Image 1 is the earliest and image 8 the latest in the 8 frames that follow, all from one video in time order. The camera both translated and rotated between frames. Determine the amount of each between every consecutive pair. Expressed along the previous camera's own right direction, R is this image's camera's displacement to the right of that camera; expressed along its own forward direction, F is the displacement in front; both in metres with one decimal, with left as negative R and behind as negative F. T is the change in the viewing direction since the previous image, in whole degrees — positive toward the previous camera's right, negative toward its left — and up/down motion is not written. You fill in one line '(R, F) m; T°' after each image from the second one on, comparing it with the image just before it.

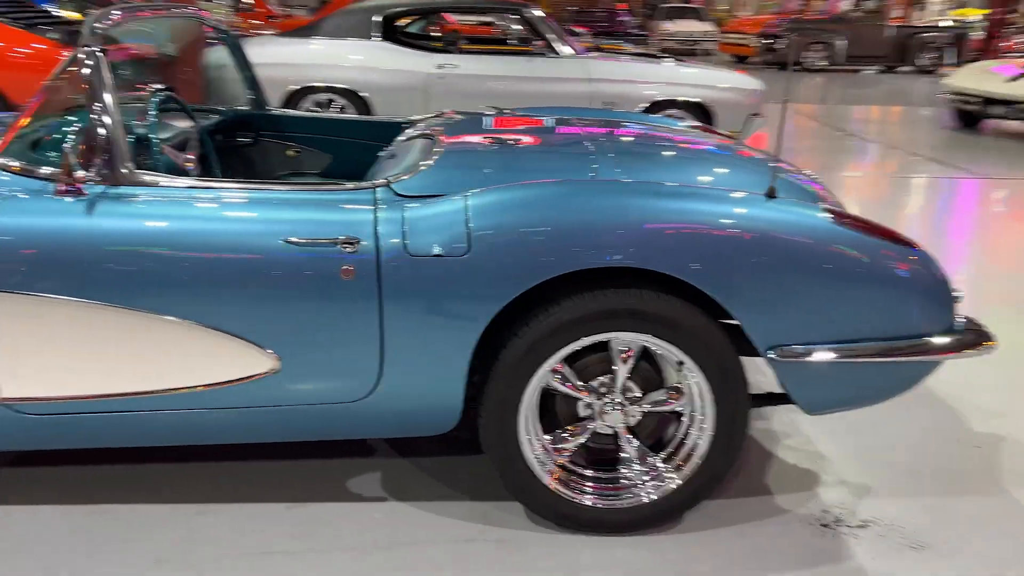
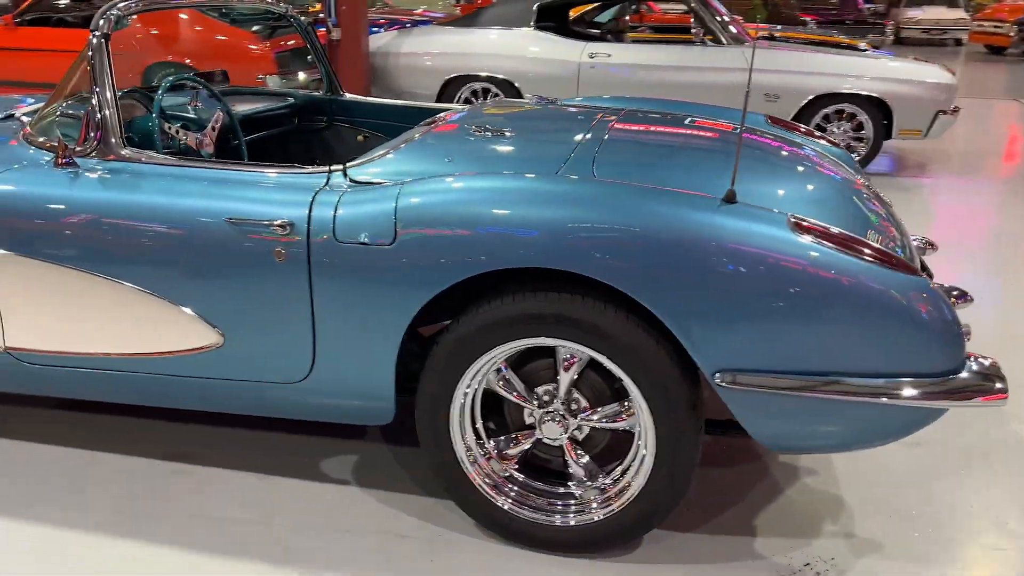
(+0.6, +0.2) m; -15°
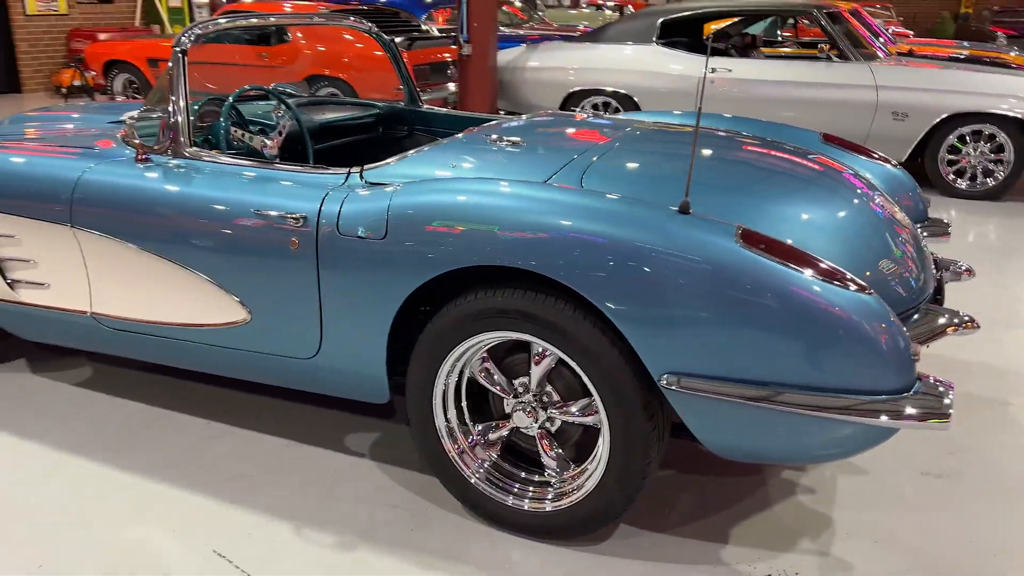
(+0.4, -0.1) m; -11°
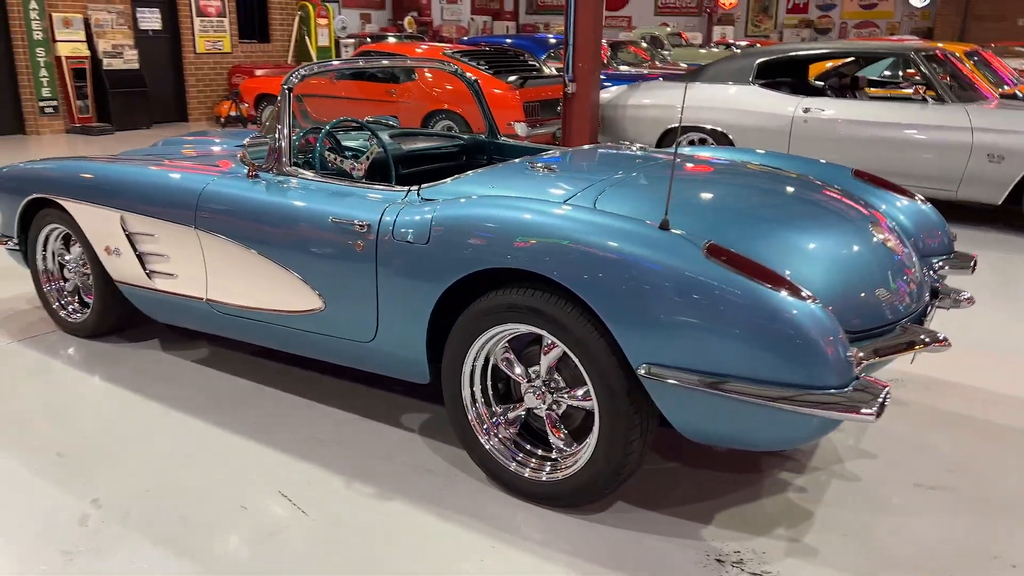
(+0.3, -0.3) m; -9°
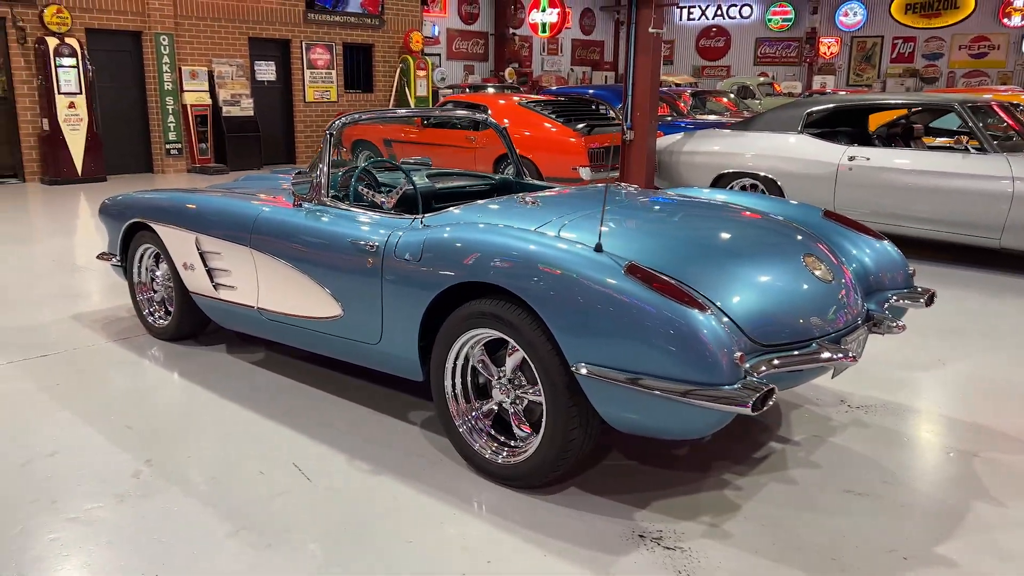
(+0.4, -0.4) m; -7°
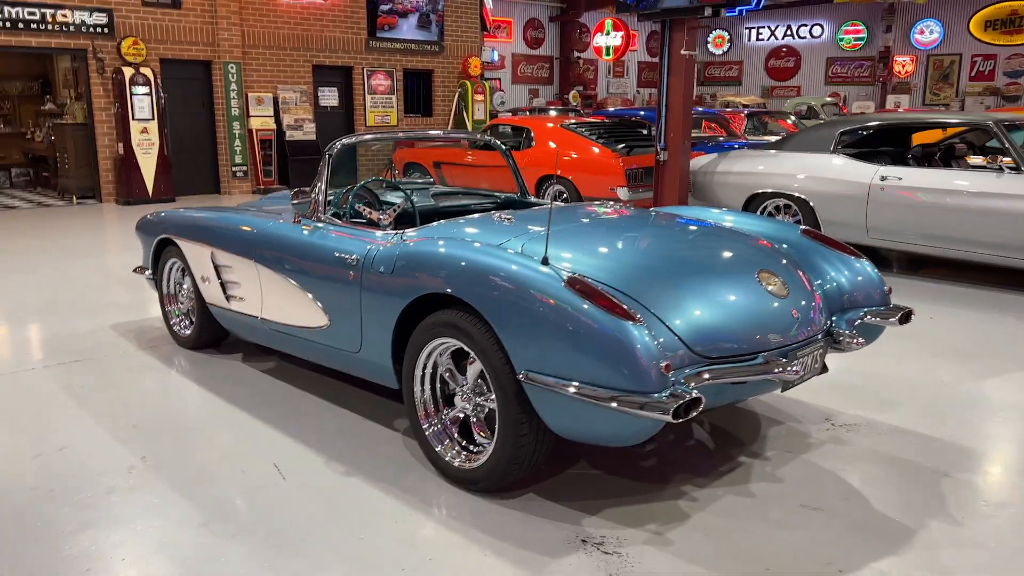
(+0.4, -0.1) m; -5°
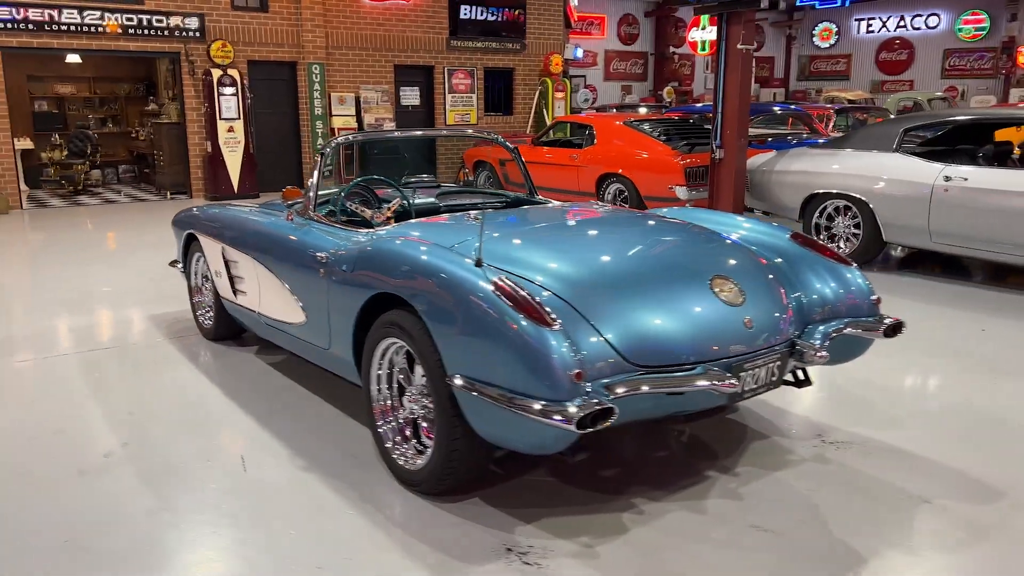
(+0.5, +0.1) m; -7°
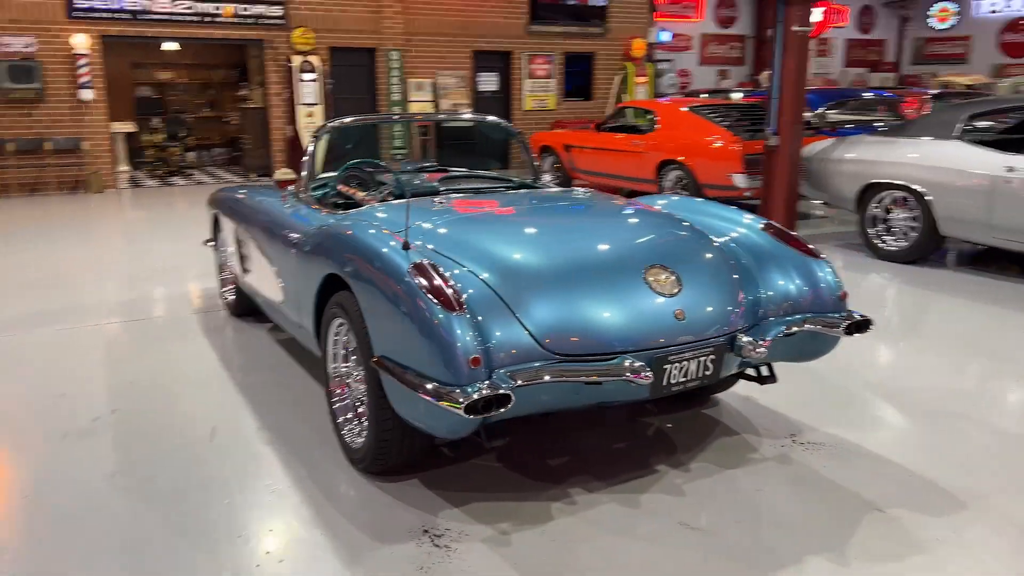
(+0.5, 0.0) m; -7°
